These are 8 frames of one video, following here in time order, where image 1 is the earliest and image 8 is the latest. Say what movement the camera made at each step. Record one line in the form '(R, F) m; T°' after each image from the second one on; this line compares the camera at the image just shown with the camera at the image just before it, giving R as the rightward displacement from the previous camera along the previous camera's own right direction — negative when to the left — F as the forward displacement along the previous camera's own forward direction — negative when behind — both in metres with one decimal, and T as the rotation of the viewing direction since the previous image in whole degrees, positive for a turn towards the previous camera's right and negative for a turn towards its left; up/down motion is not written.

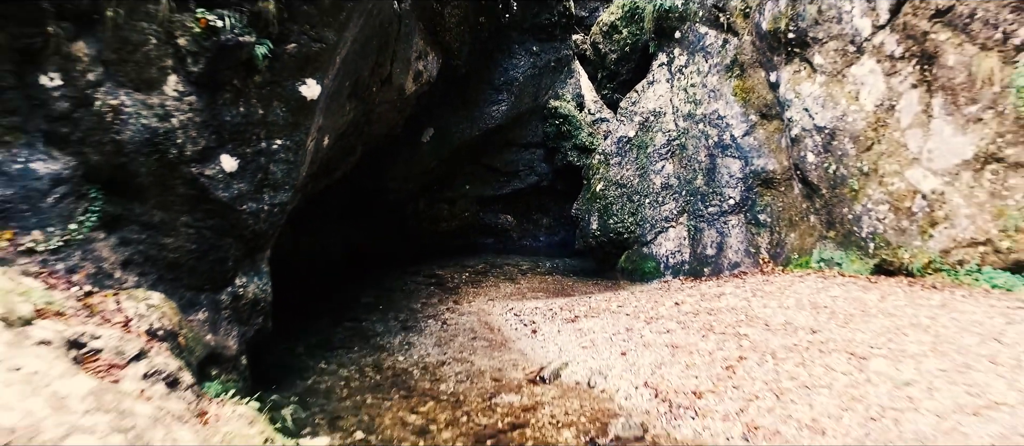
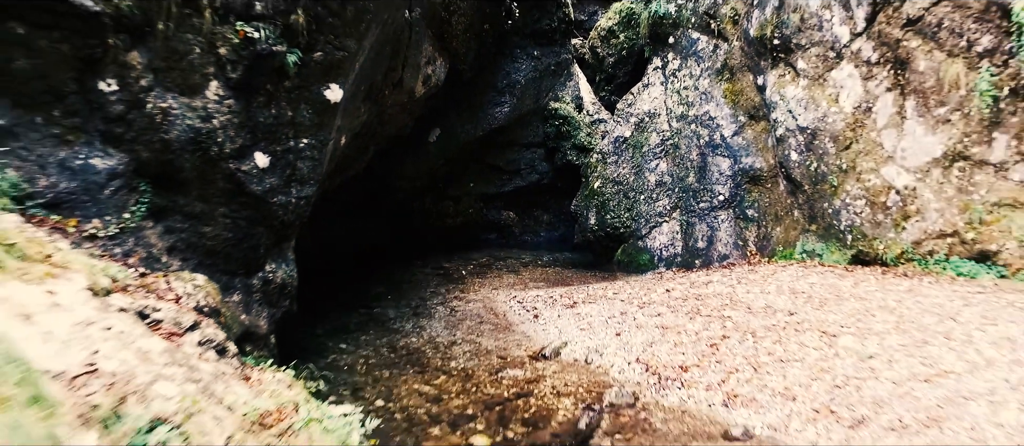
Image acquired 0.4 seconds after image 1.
(-0.1, -0.4) m; 0°
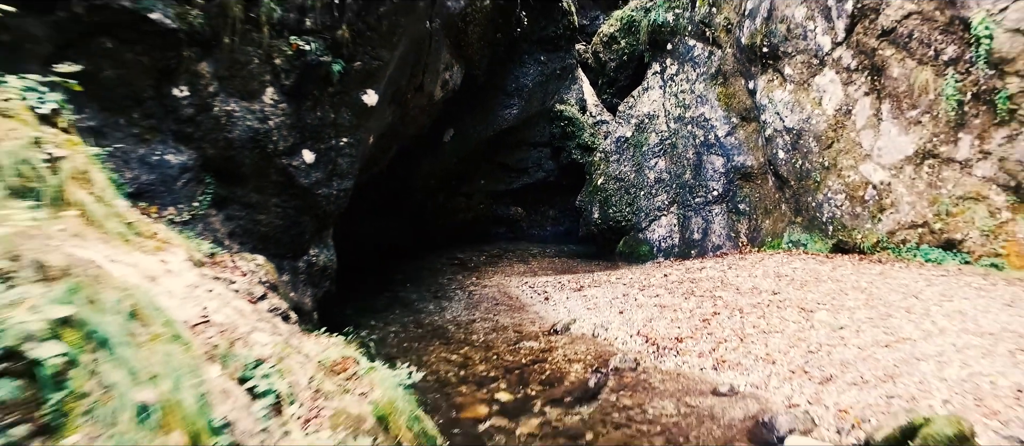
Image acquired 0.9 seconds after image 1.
(-0.2, -0.6) m; 0°
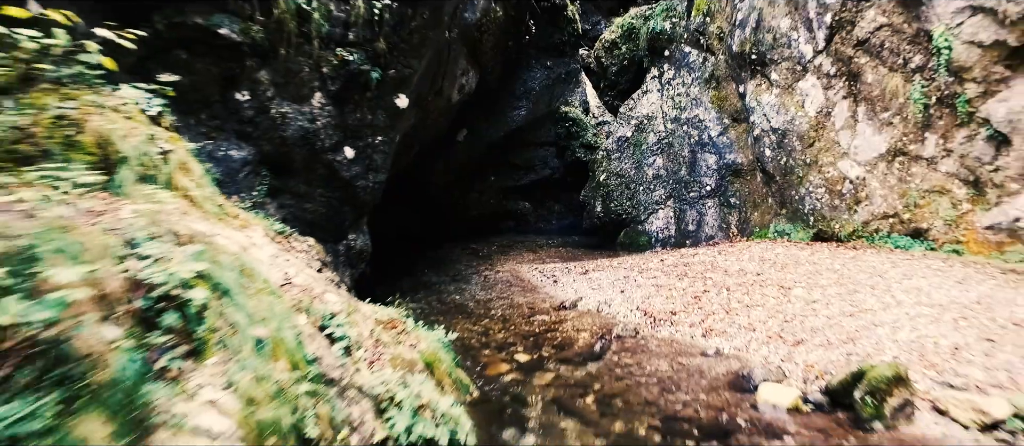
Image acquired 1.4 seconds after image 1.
(-0.2, -0.7) m; 0°
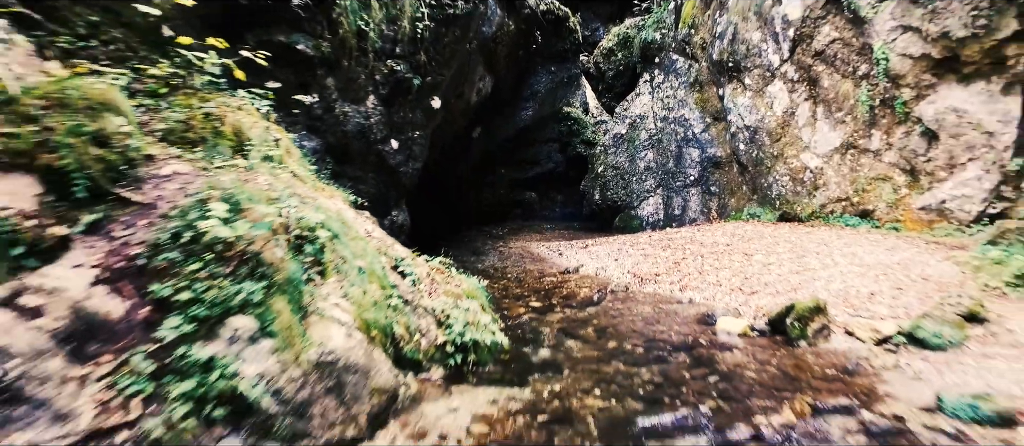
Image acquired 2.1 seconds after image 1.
(-0.3, -1.3) m; 0°
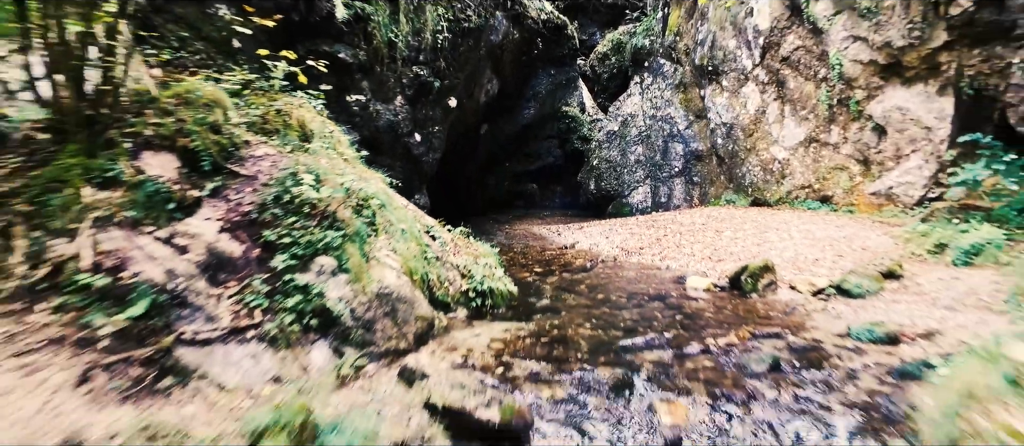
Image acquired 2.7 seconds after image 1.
(-0.1, -1.2) m; 0°
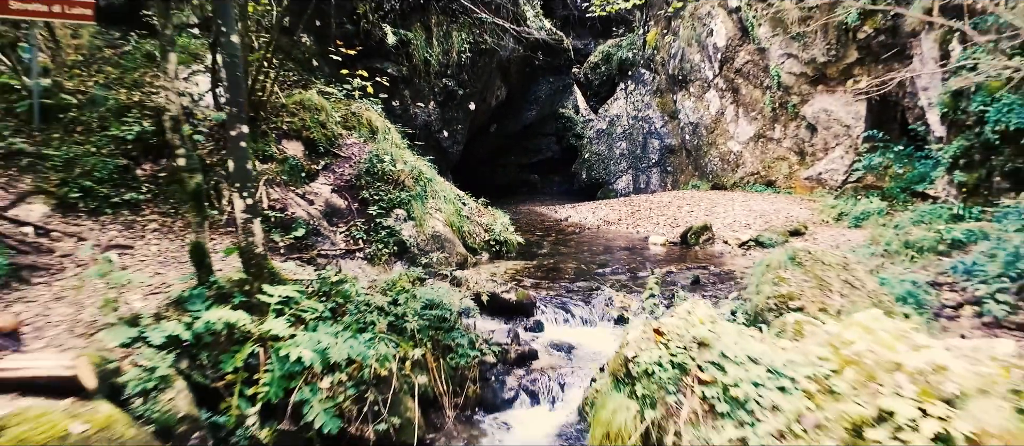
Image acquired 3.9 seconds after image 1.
(-0.2, -2.3) m; 0°
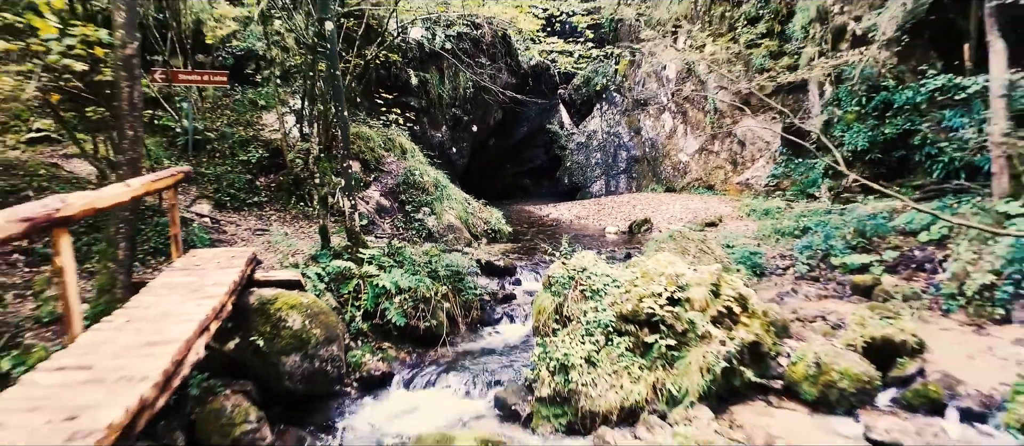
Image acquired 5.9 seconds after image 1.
(+0.3, -3.1) m; 0°
